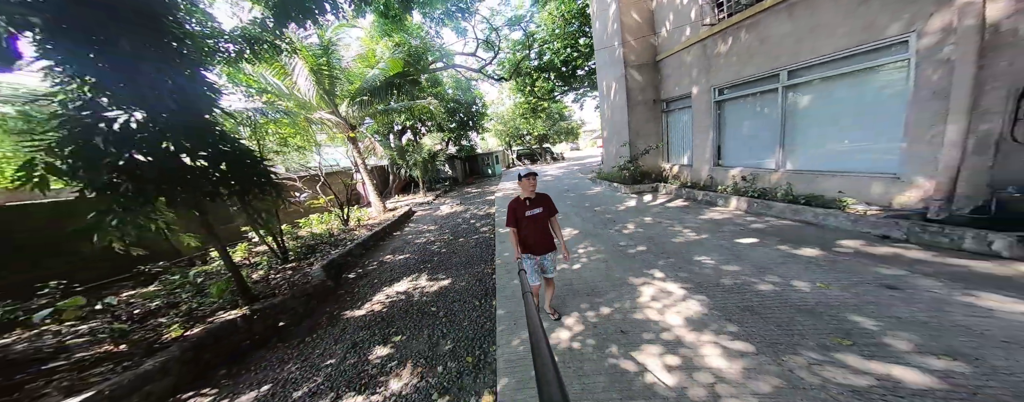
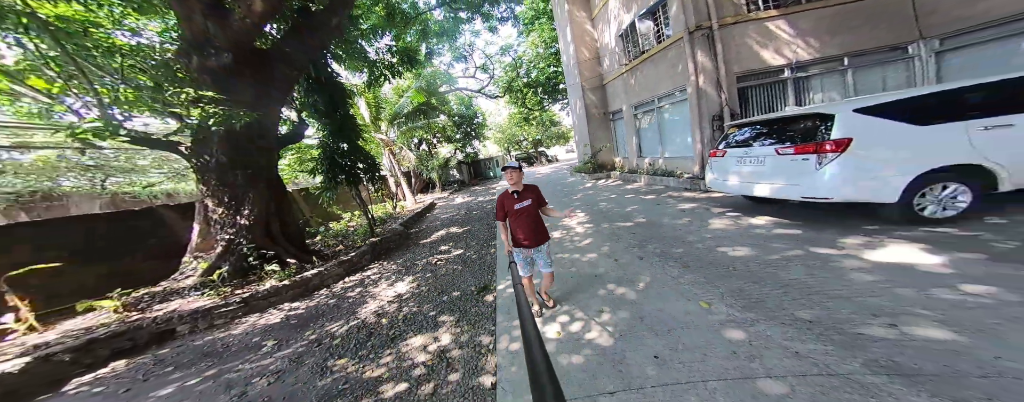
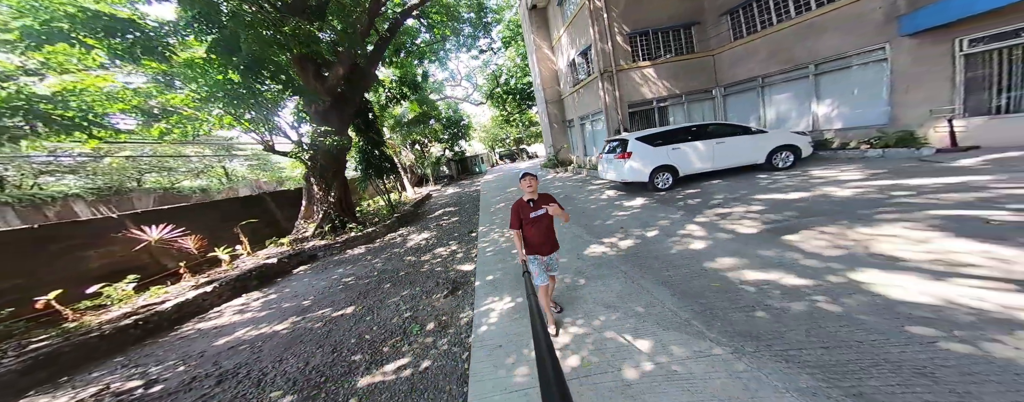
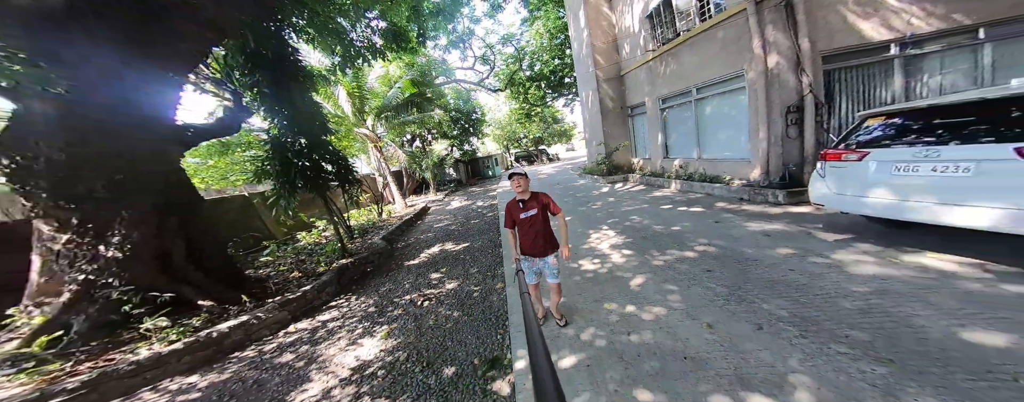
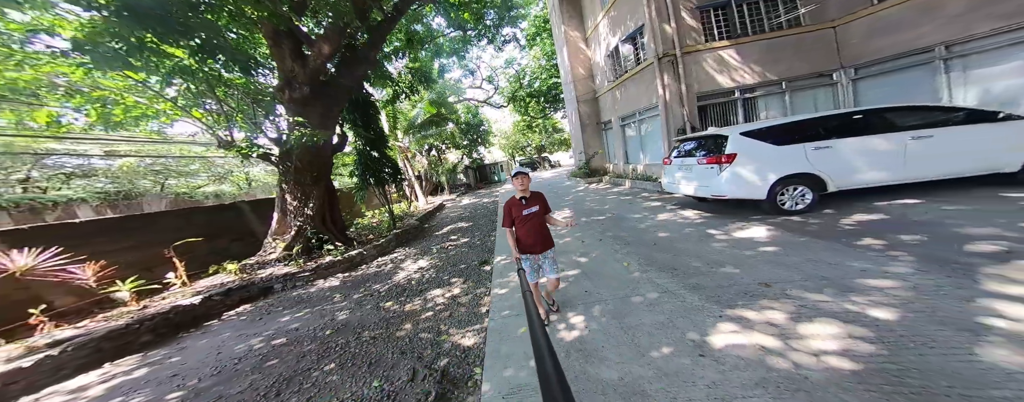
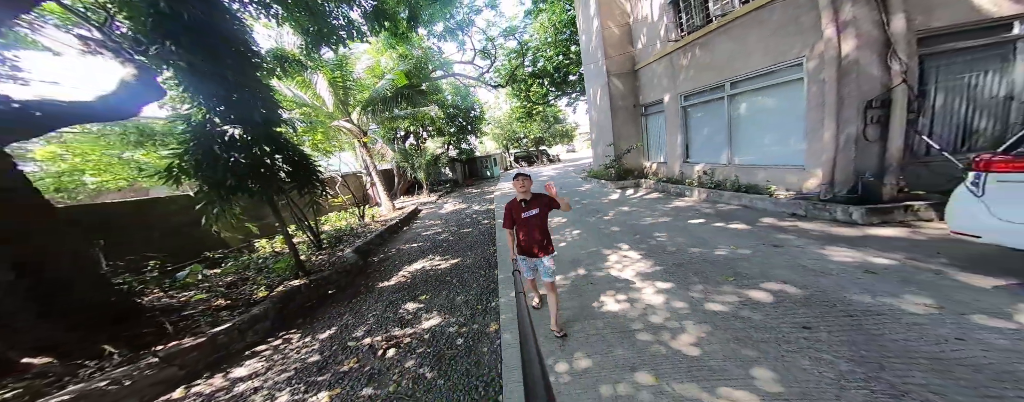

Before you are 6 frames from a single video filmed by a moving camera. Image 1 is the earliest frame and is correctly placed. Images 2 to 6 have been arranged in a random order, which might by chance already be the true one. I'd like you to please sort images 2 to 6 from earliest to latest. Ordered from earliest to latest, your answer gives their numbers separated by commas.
6, 4, 2, 5, 3
